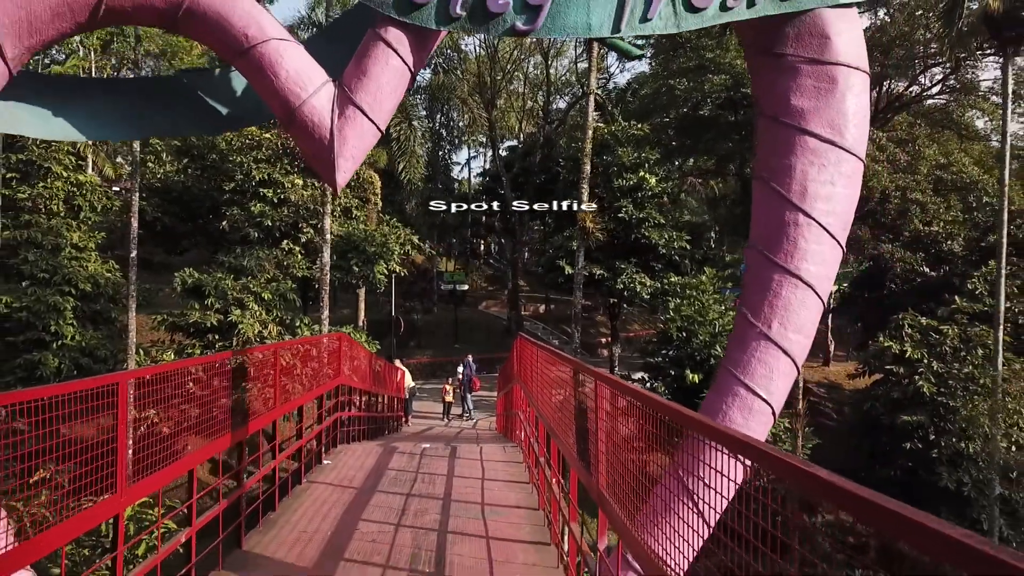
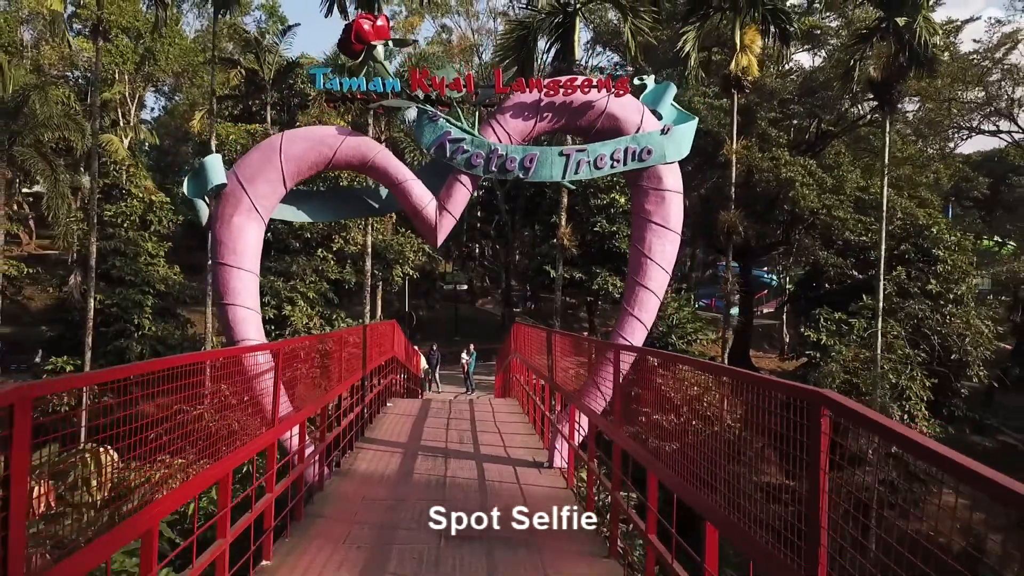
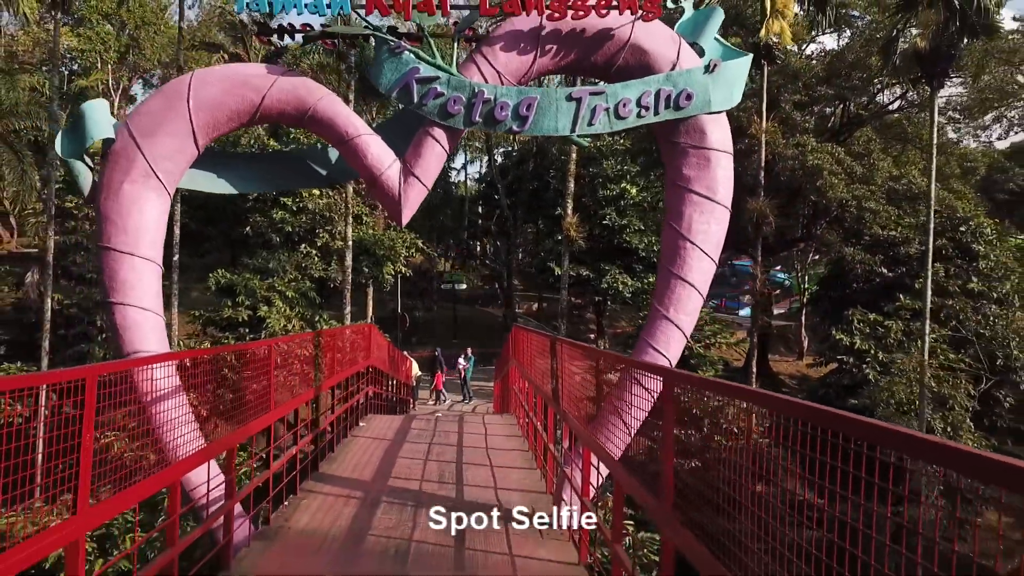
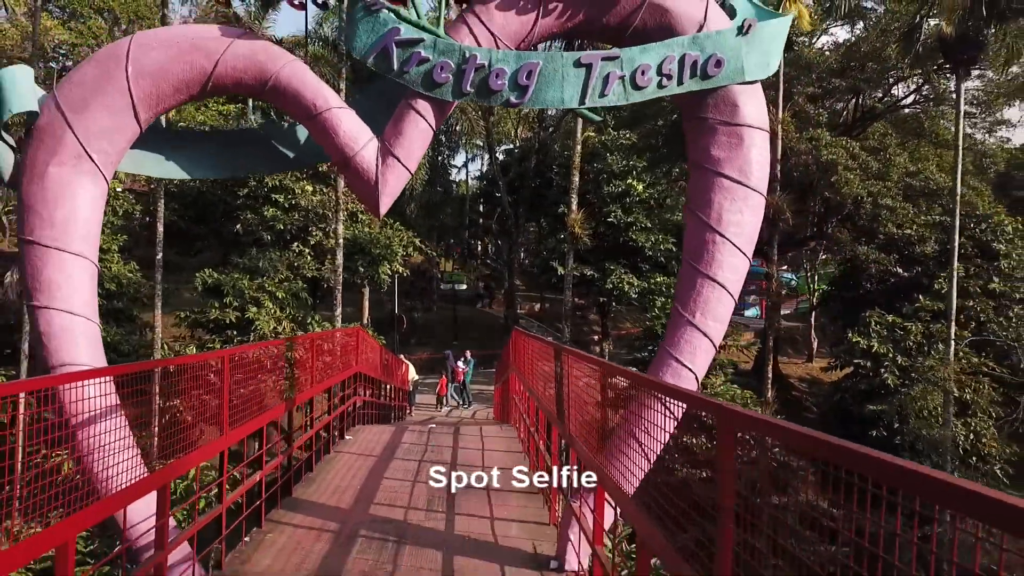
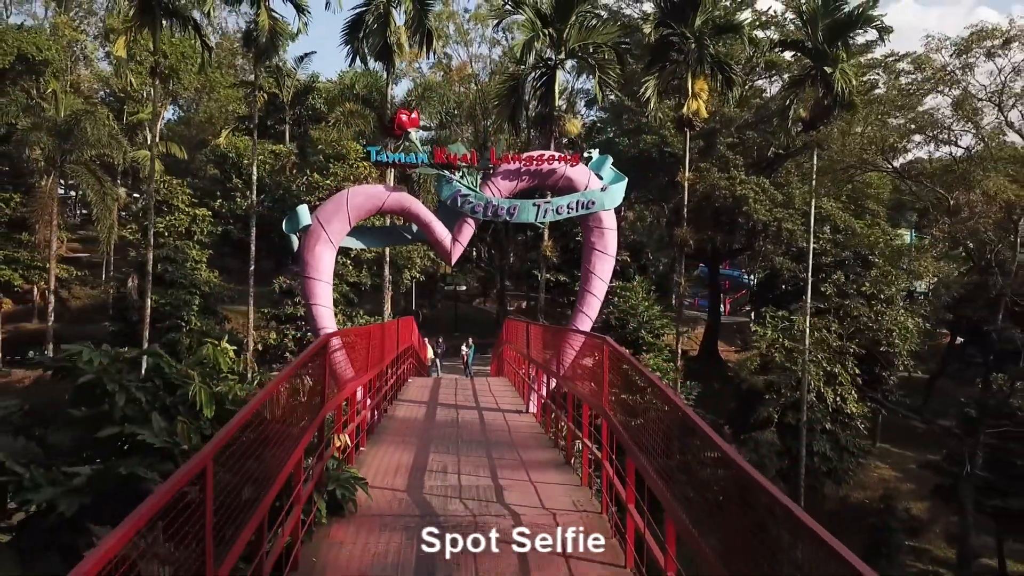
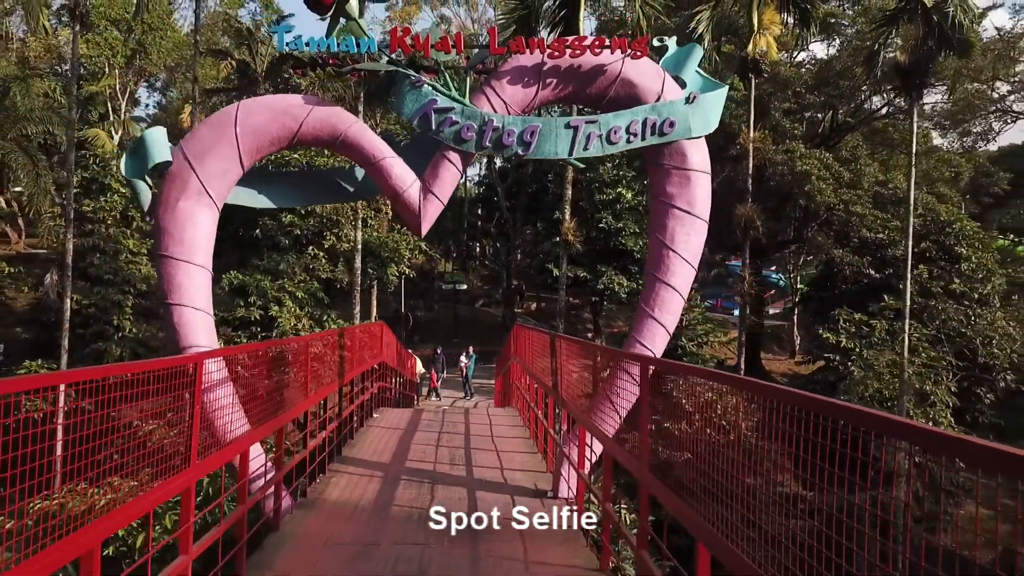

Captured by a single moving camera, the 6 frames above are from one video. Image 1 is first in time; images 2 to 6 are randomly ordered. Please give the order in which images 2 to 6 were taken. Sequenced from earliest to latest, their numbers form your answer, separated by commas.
4, 3, 6, 2, 5
